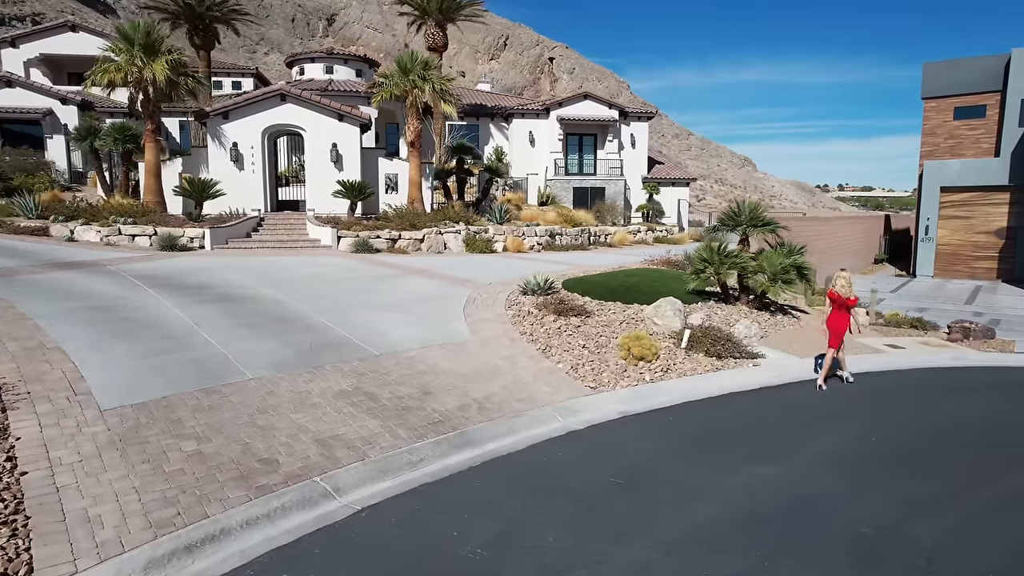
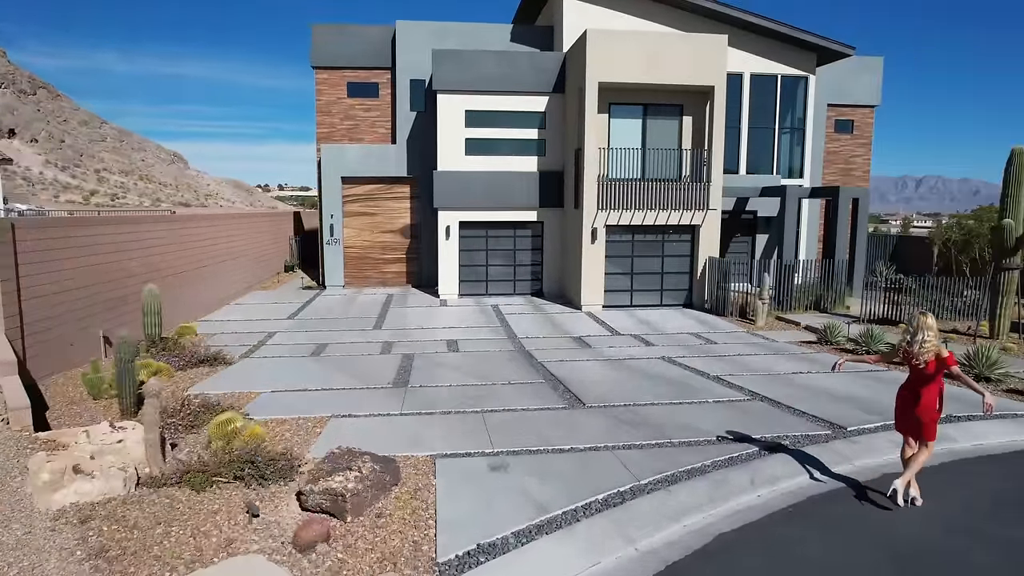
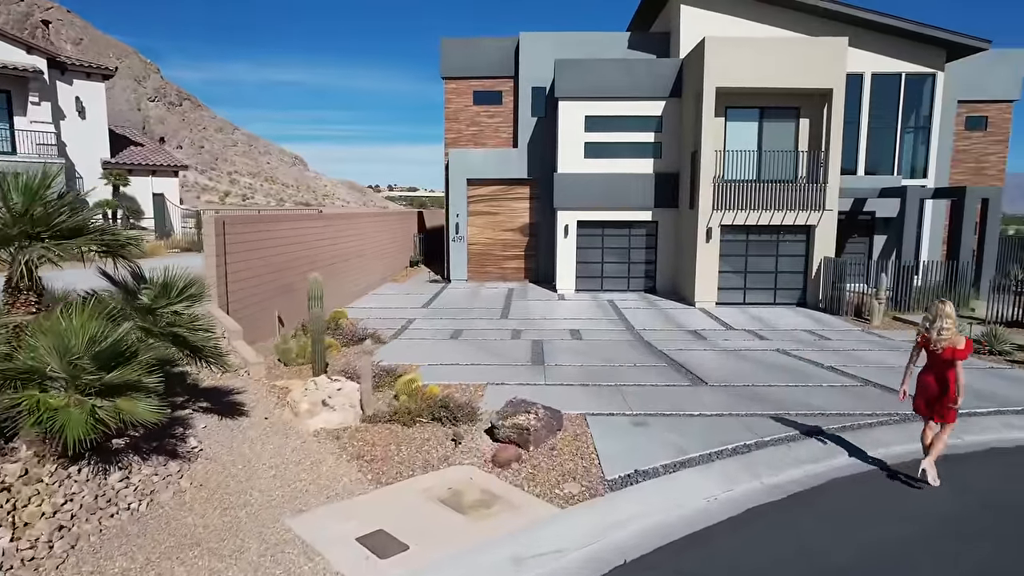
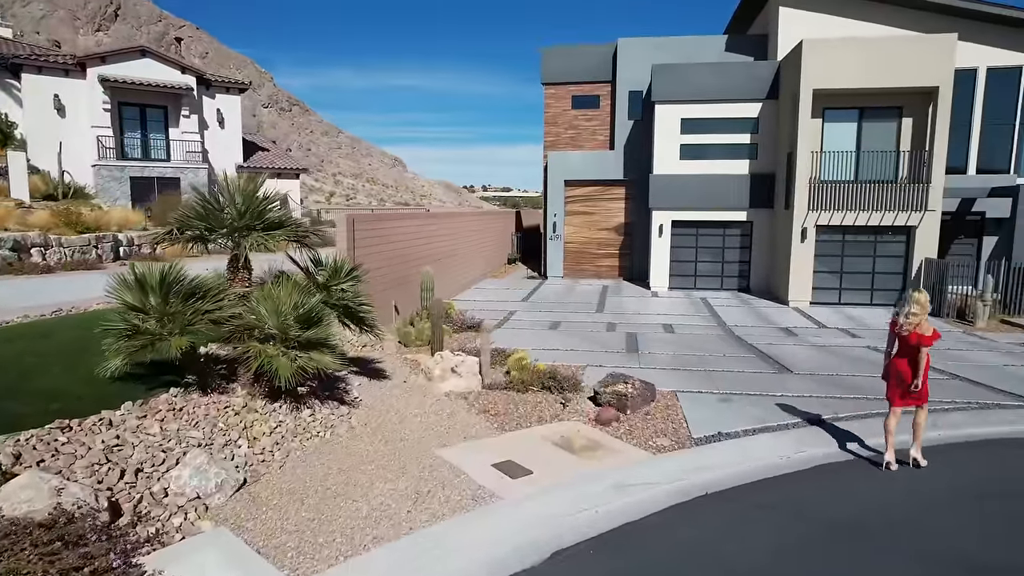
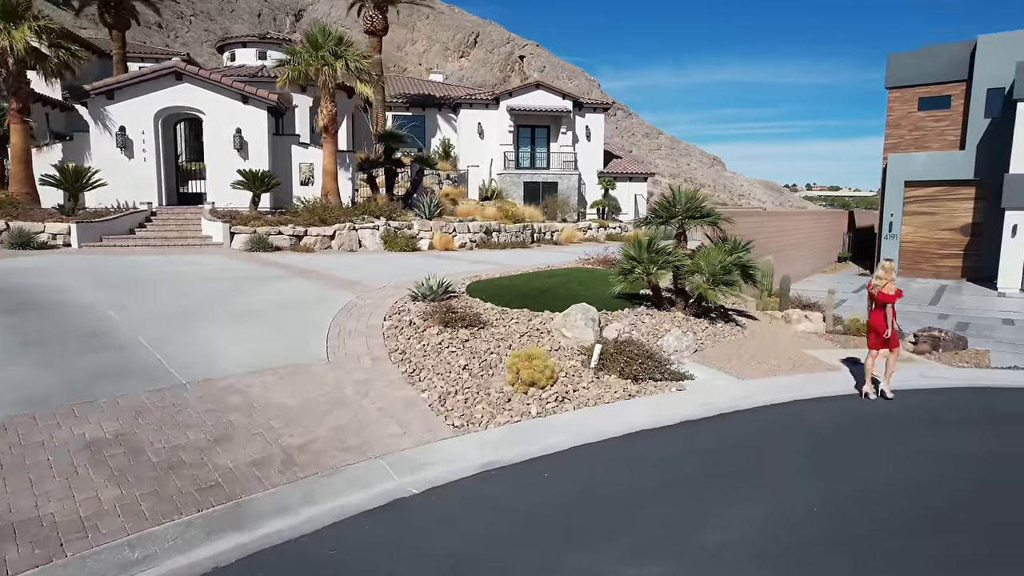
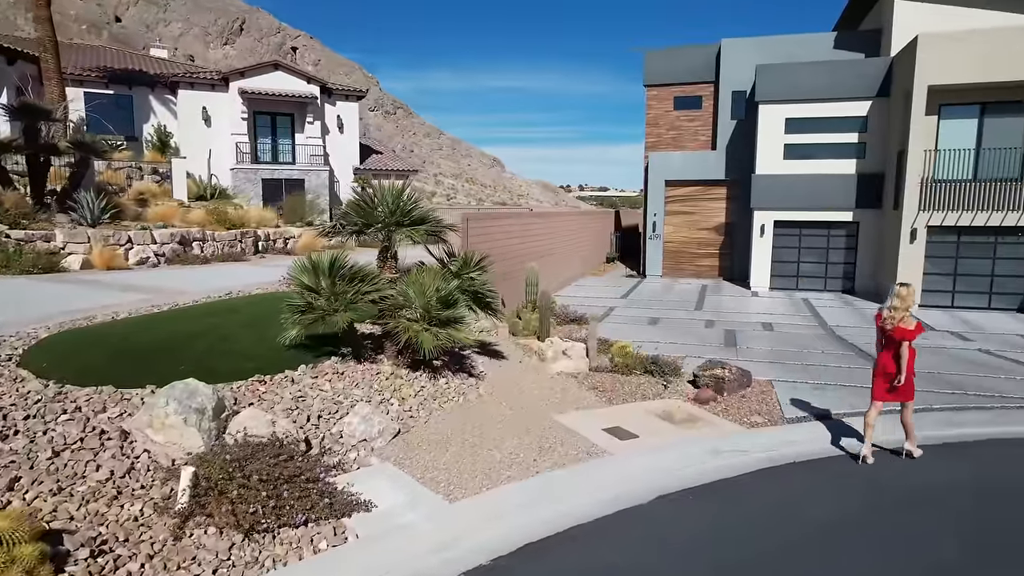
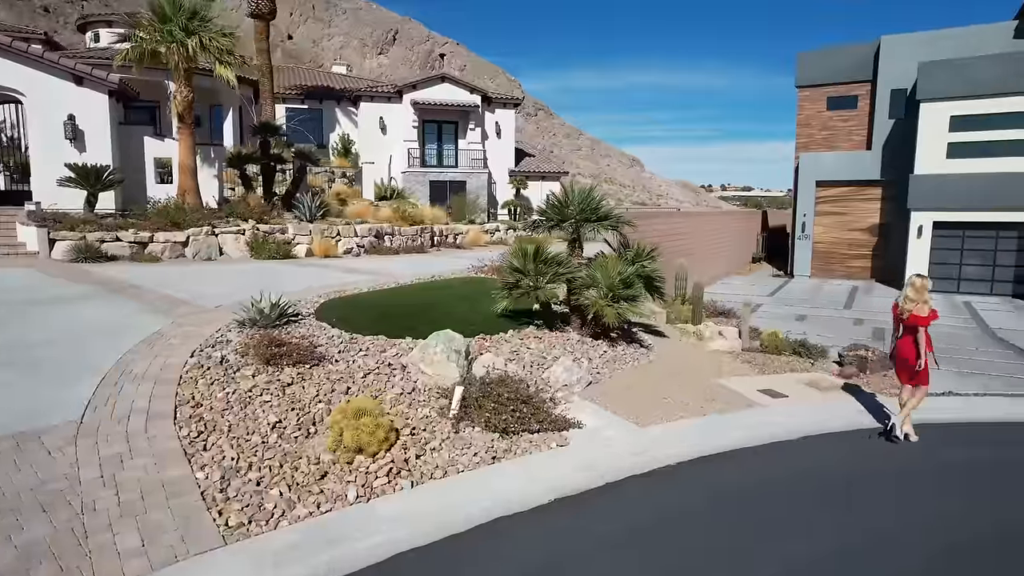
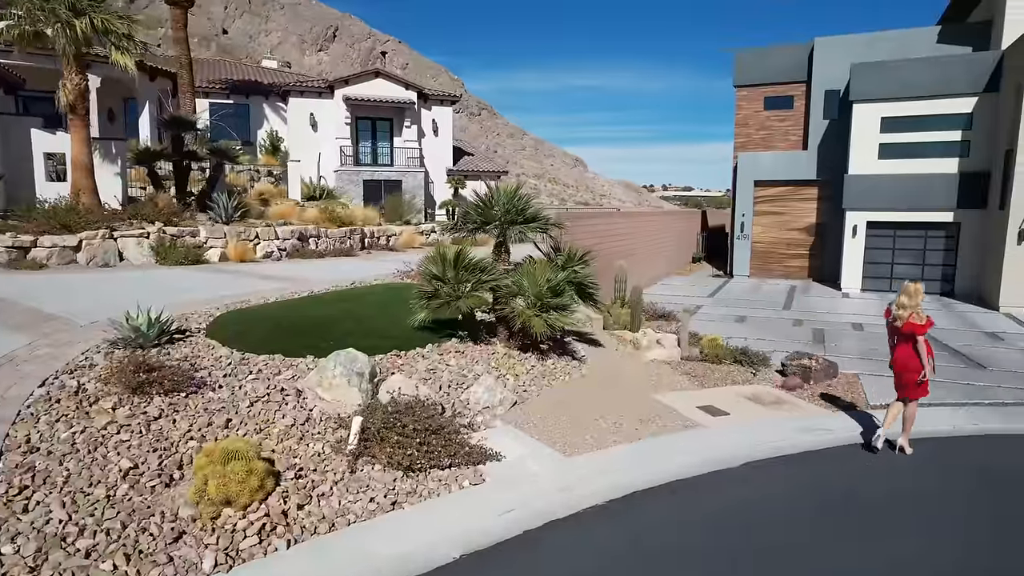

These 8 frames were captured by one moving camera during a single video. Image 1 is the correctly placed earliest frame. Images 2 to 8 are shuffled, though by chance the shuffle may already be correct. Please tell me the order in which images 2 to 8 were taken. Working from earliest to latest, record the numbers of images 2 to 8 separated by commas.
5, 7, 8, 6, 4, 3, 2
